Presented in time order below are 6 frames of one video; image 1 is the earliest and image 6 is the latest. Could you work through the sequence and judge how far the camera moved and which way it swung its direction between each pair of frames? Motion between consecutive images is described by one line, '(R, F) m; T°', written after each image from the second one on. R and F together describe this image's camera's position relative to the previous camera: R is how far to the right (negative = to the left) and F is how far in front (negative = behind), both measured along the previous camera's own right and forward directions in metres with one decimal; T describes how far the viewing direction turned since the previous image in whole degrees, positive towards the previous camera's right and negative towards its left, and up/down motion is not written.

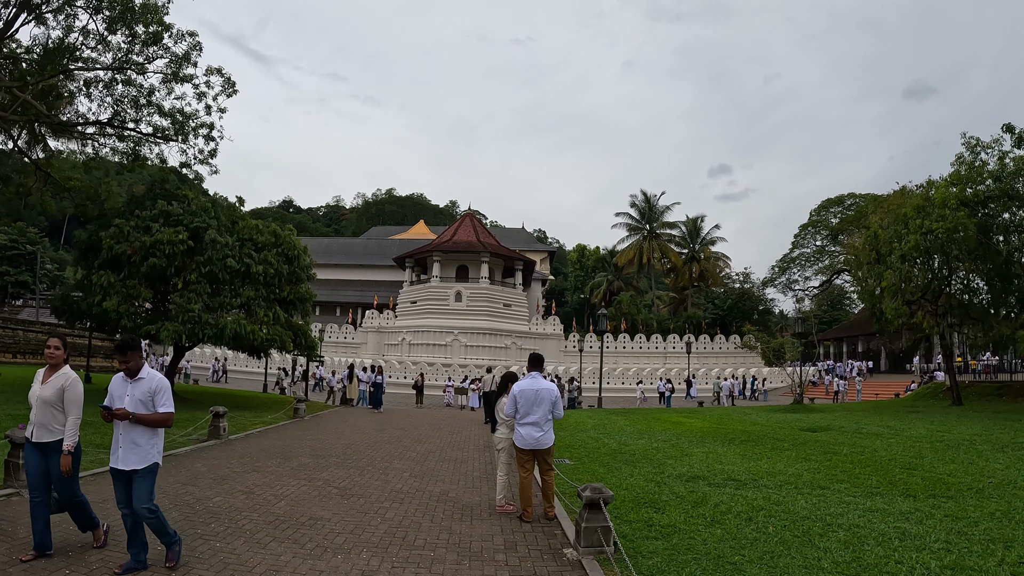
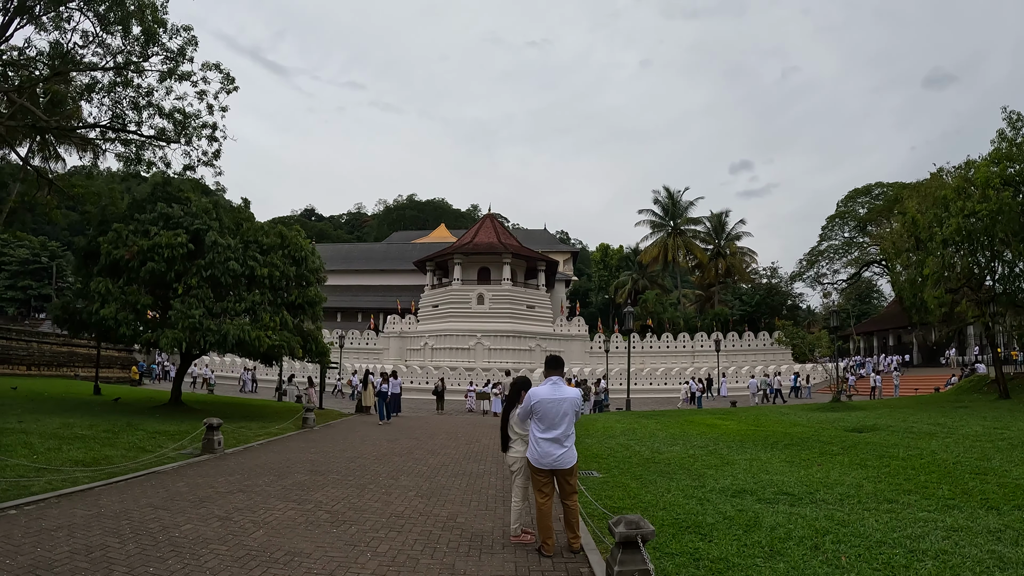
(+0.1, +1.0) m; -2°
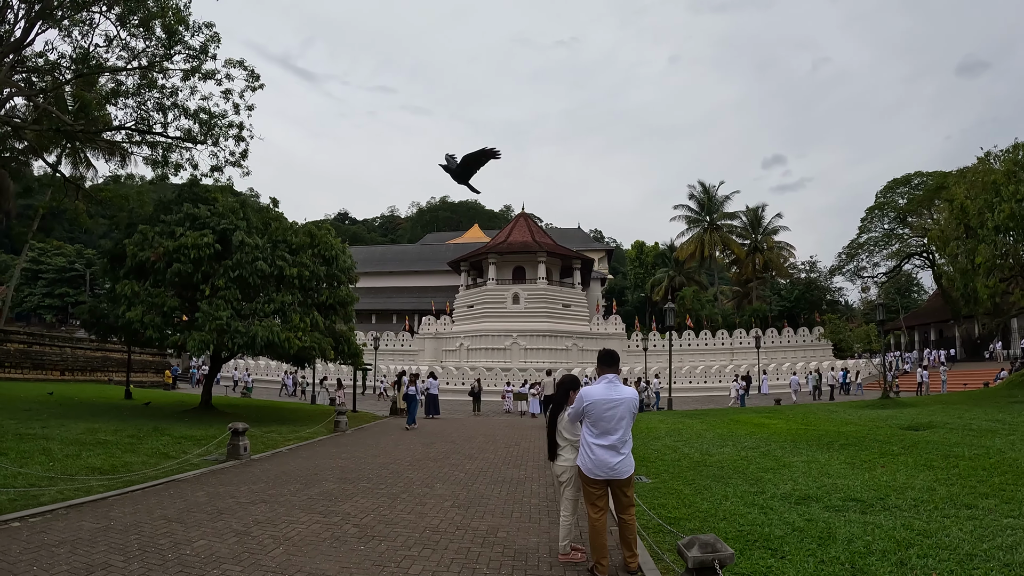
(-0.1, +0.7) m; -3°
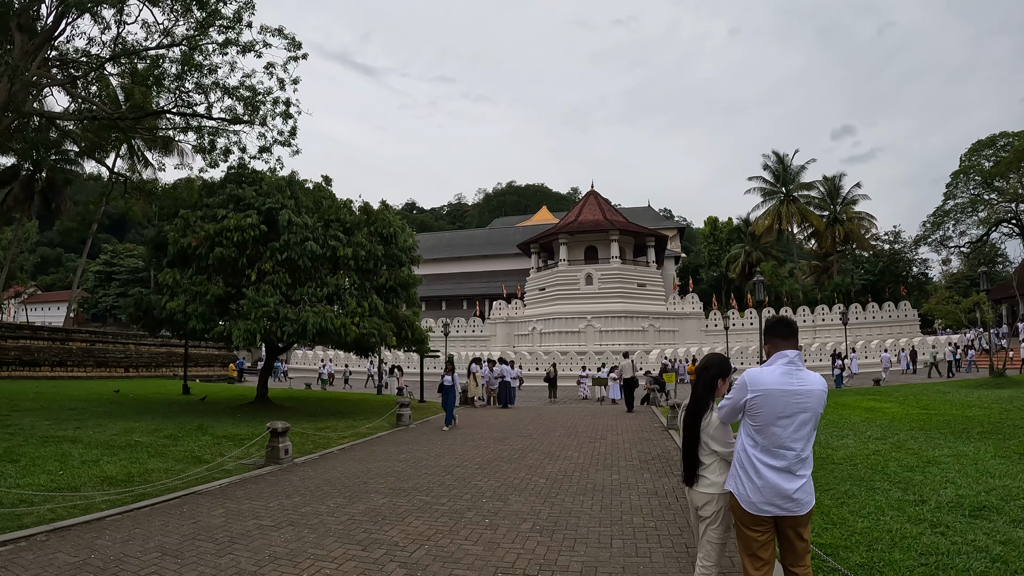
(-0.2, +1.7) m; -6°
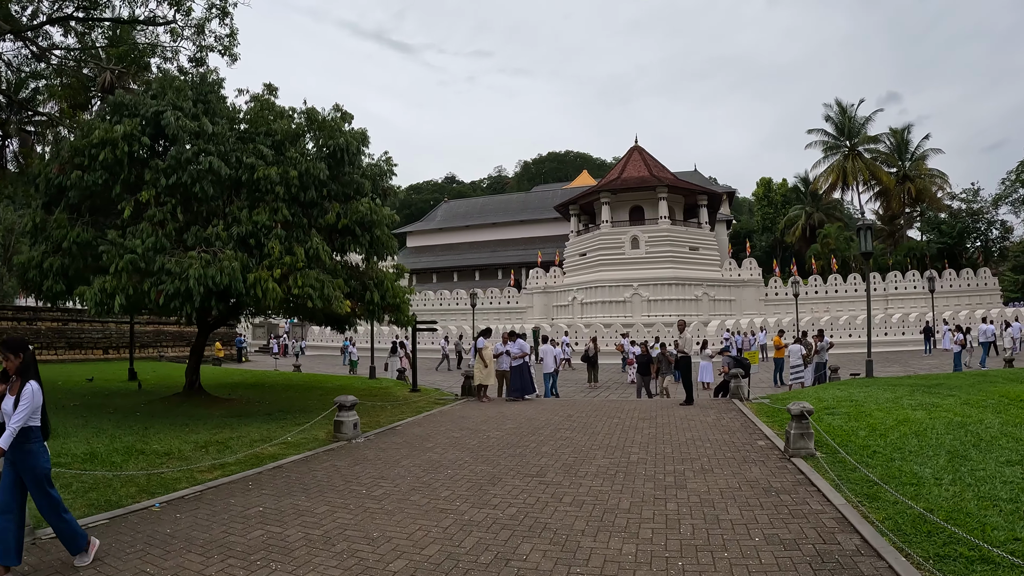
(+0.5, +4.5) m; -4°
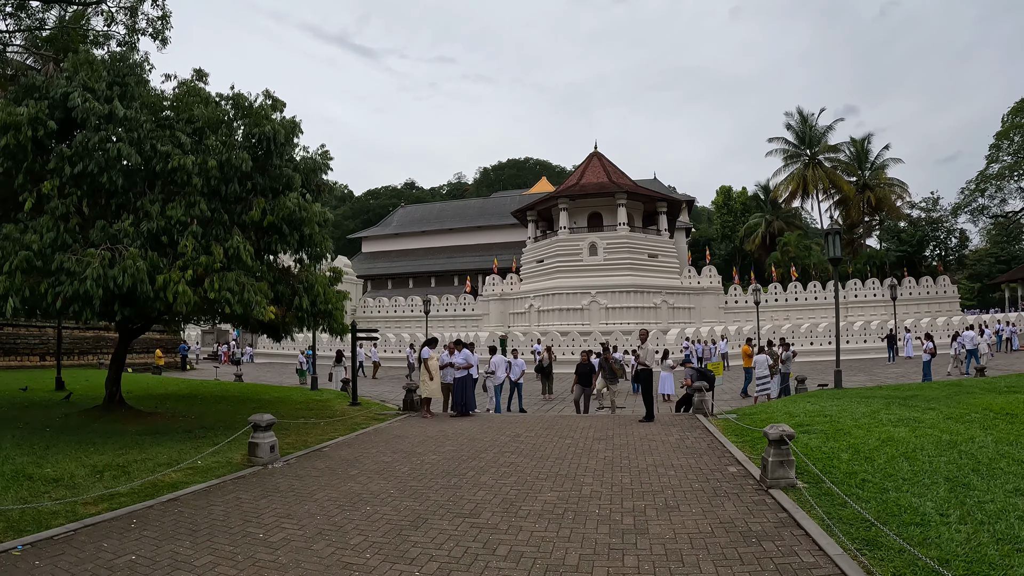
(+0.3, +0.8) m; +3°
